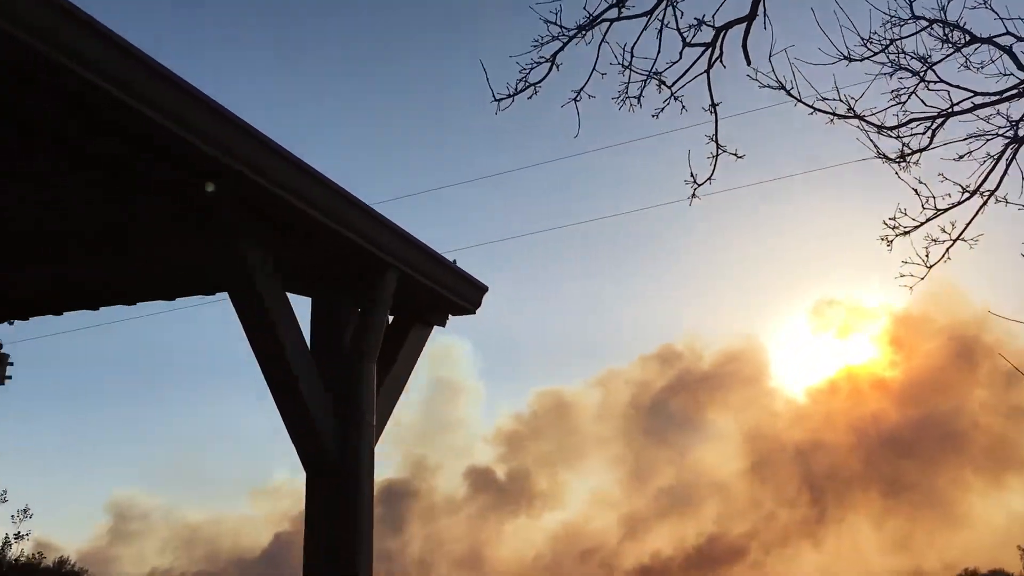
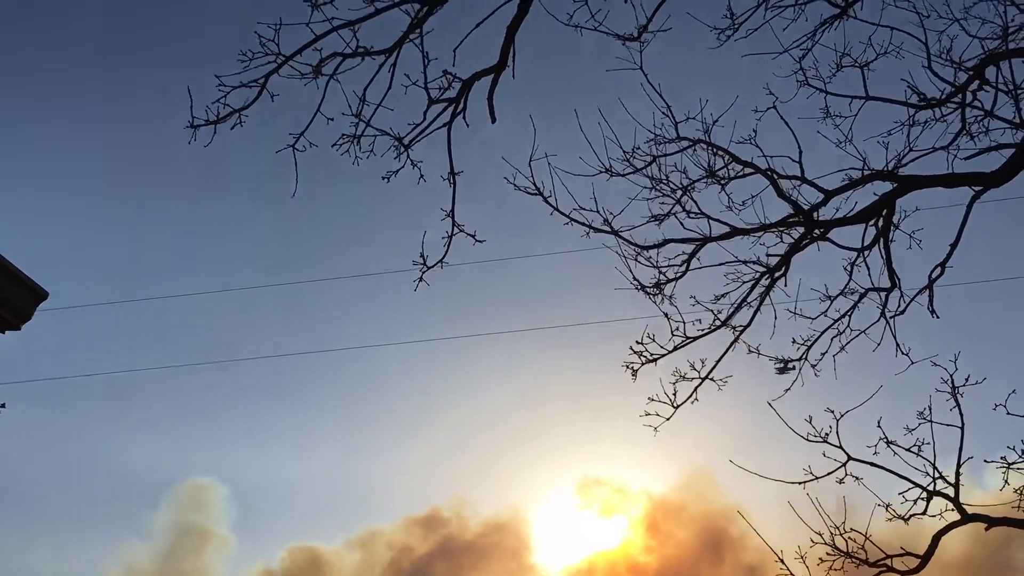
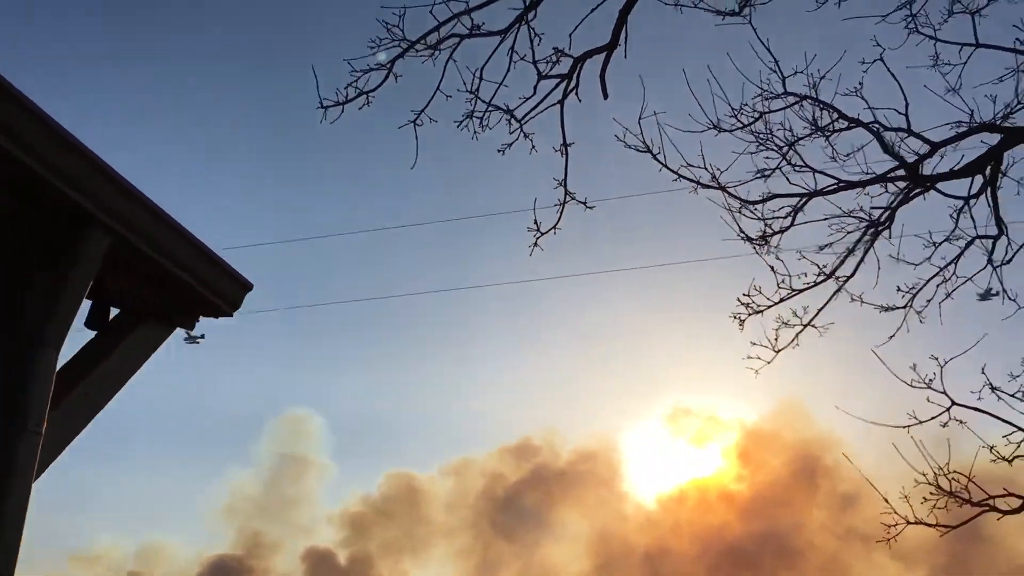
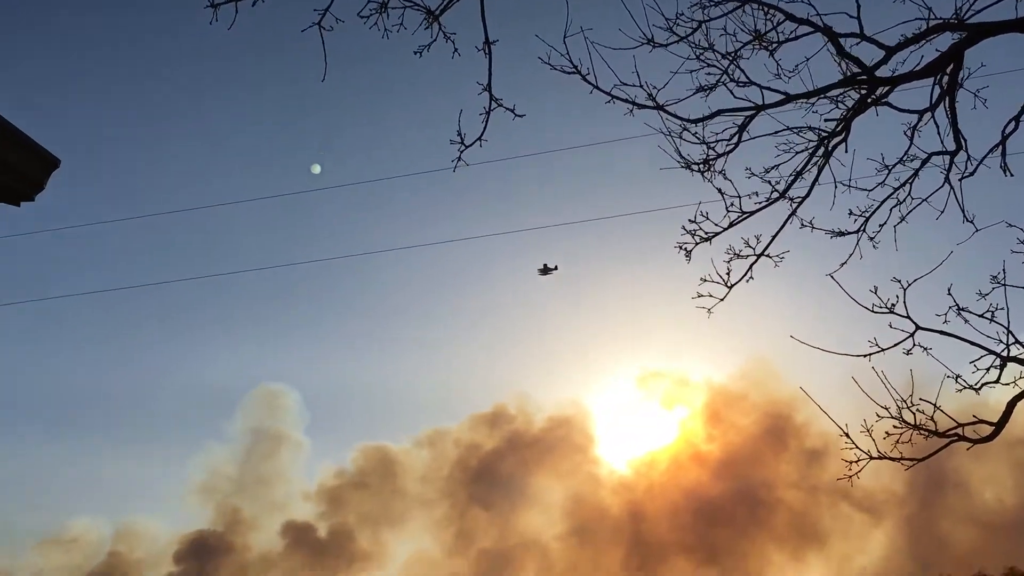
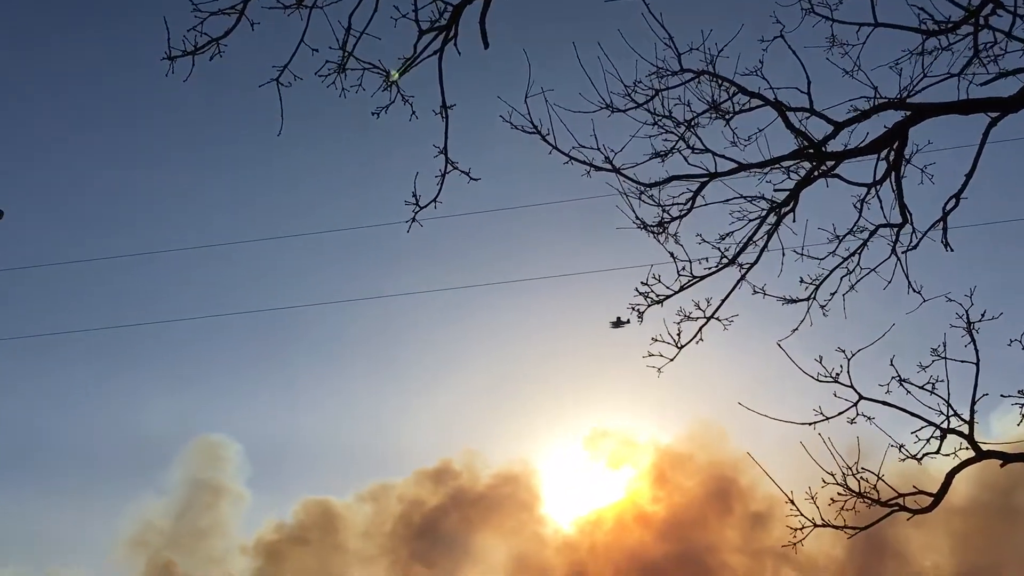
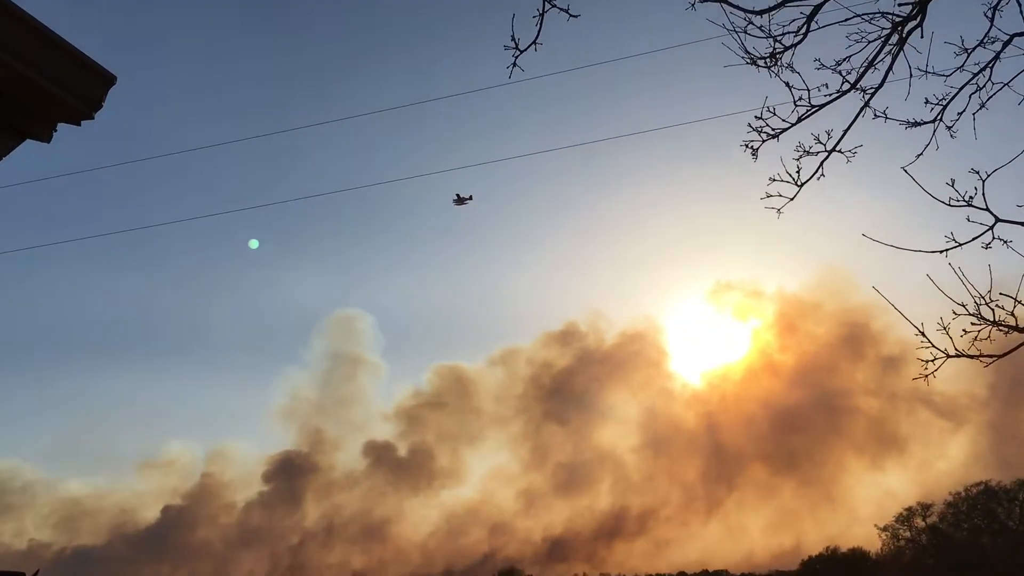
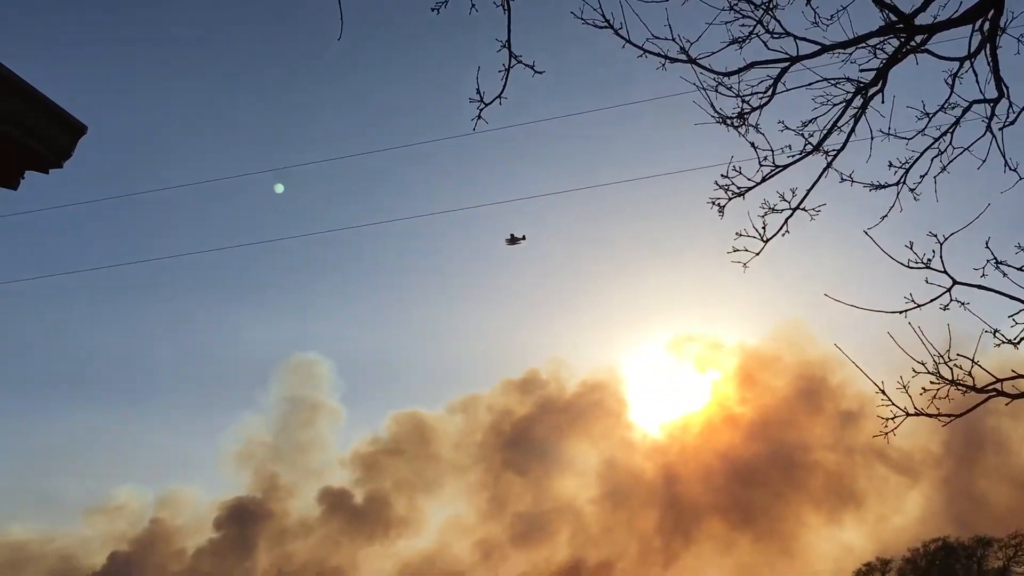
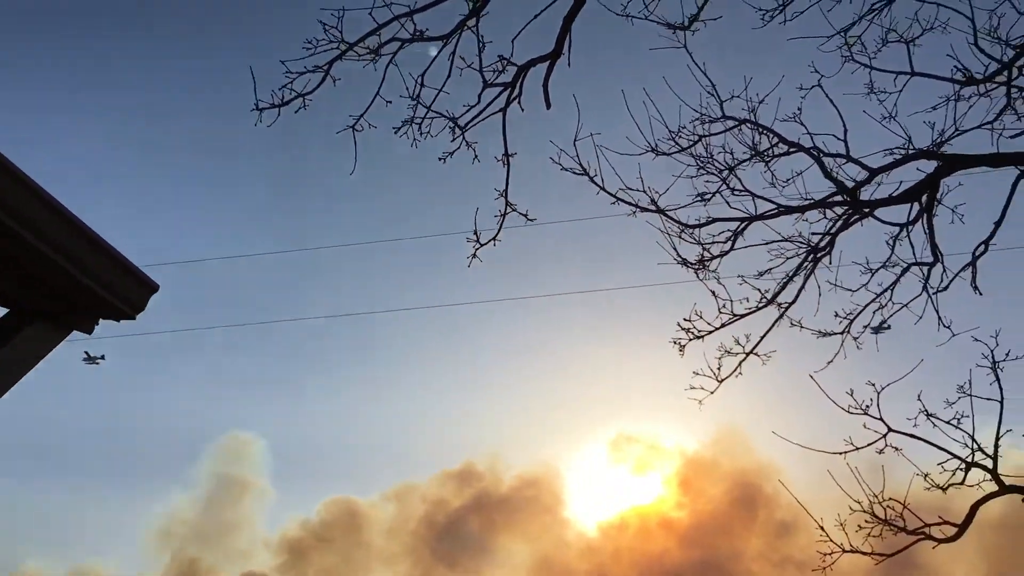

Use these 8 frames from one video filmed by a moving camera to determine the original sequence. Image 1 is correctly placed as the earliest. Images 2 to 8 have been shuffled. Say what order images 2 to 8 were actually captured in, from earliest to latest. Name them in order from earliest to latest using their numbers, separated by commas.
3, 8, 2, 5, 4, 7, 6
